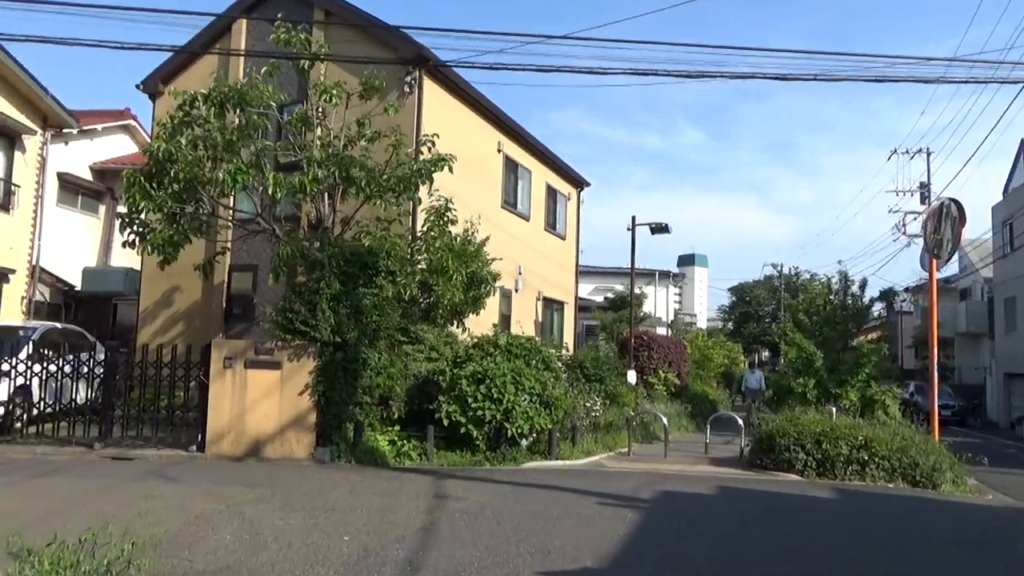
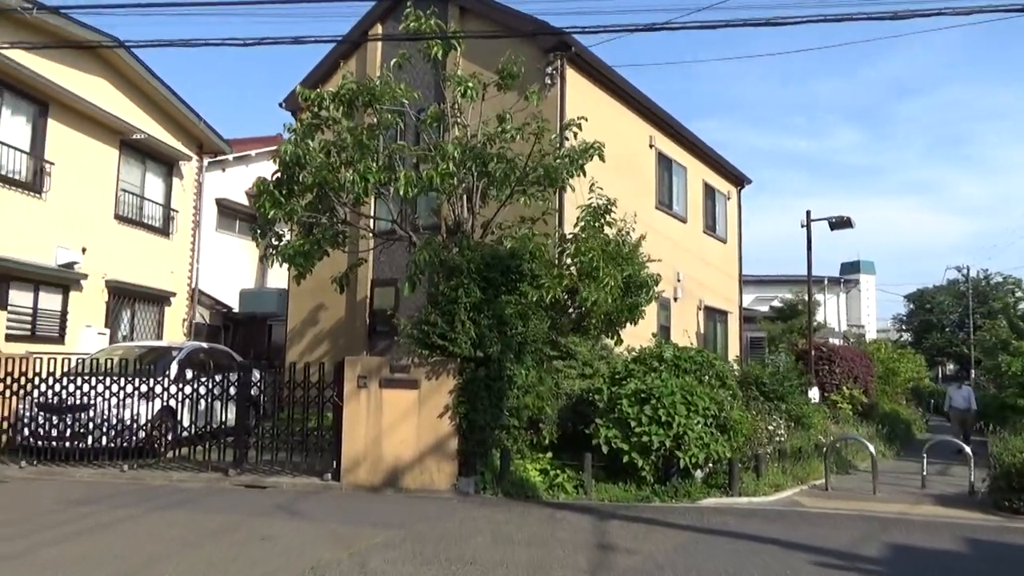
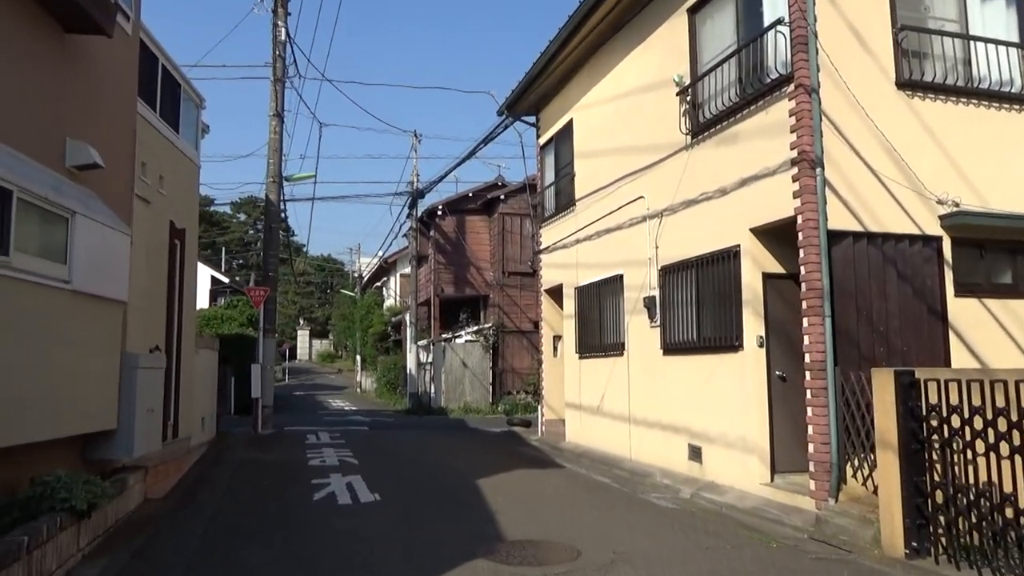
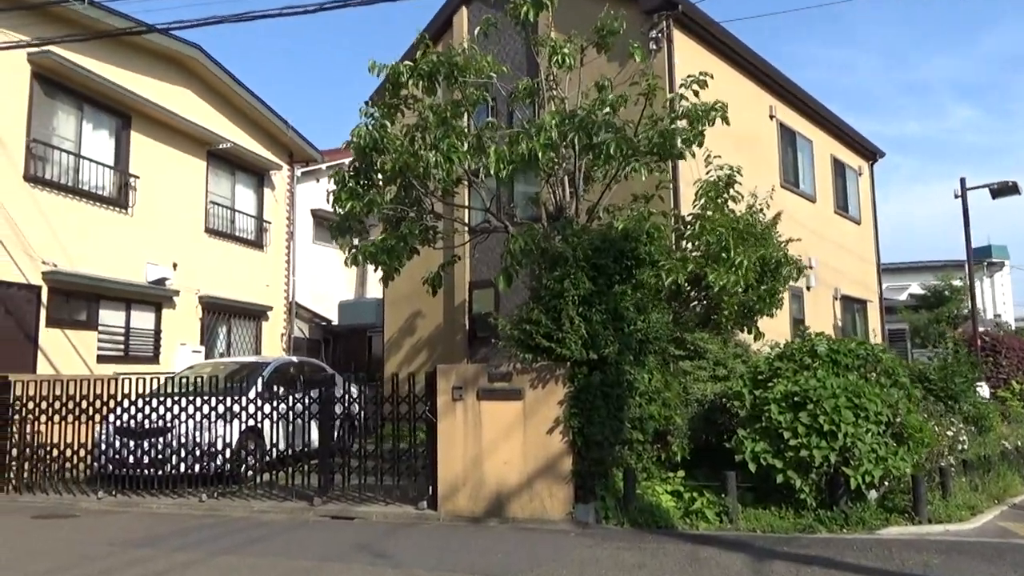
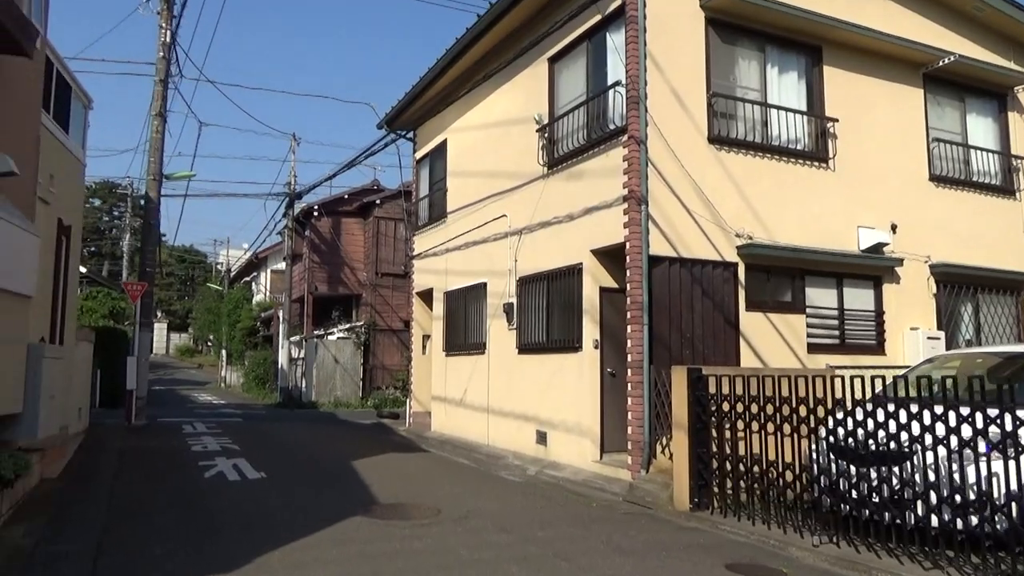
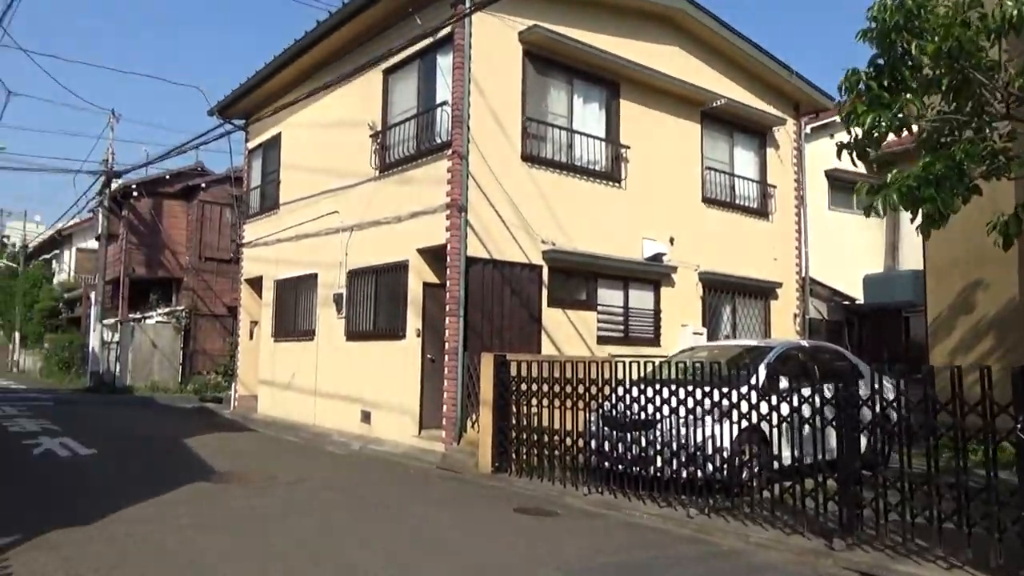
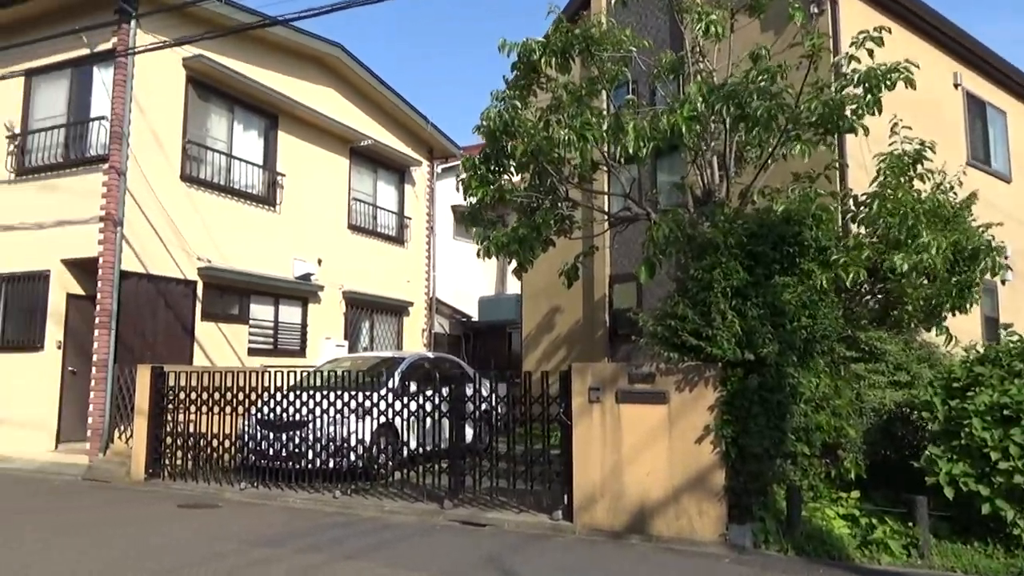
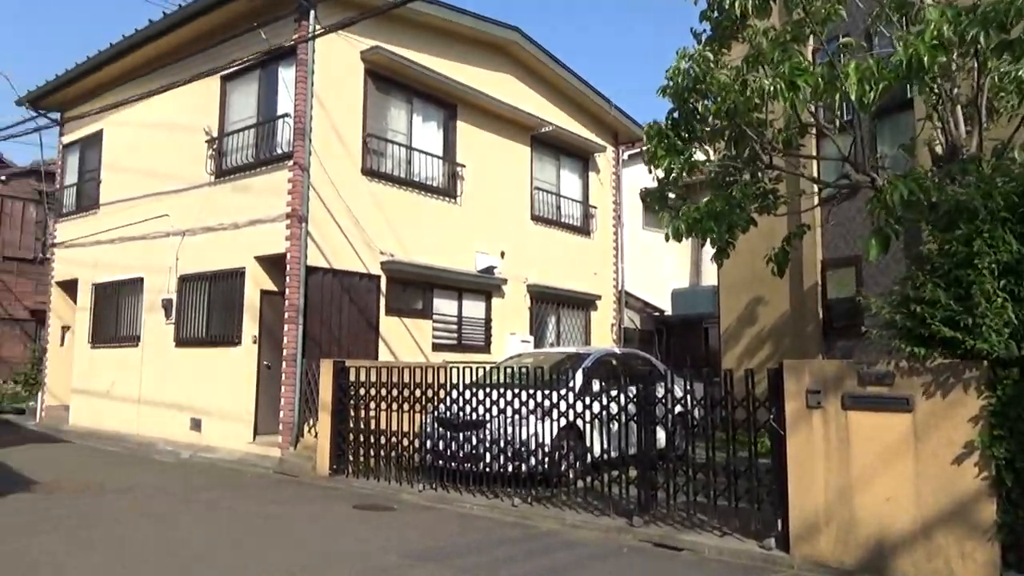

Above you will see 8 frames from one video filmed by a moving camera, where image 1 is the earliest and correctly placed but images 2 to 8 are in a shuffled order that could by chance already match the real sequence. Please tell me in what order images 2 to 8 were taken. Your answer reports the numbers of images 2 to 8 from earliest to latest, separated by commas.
2, 4, 7, 8, 6, 5, 3
